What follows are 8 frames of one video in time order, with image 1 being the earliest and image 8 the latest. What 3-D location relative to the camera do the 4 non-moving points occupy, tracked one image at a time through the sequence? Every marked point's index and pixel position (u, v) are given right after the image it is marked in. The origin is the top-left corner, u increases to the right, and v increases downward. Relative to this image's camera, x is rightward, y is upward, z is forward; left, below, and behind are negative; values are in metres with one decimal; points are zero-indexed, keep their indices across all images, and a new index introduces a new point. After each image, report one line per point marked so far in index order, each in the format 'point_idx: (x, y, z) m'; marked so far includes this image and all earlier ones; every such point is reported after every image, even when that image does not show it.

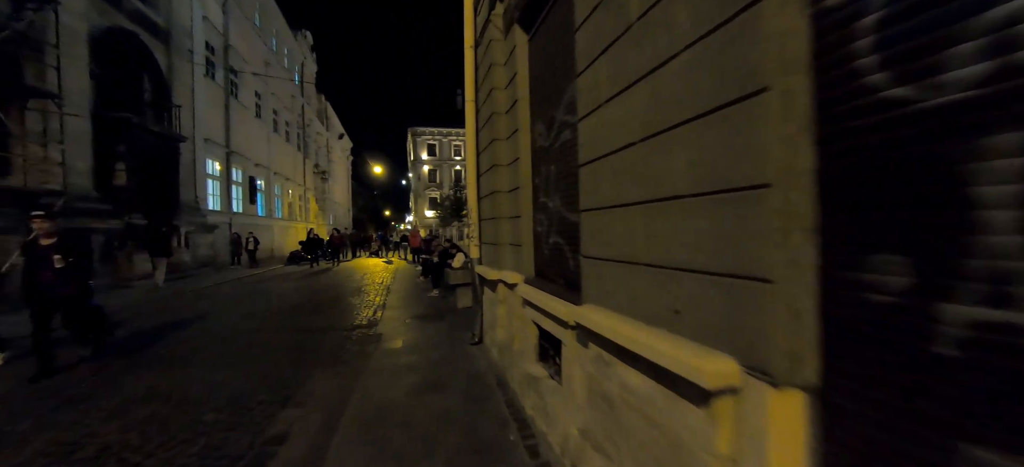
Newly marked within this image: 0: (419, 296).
0: (-2.7, -1.8, +10.3) m
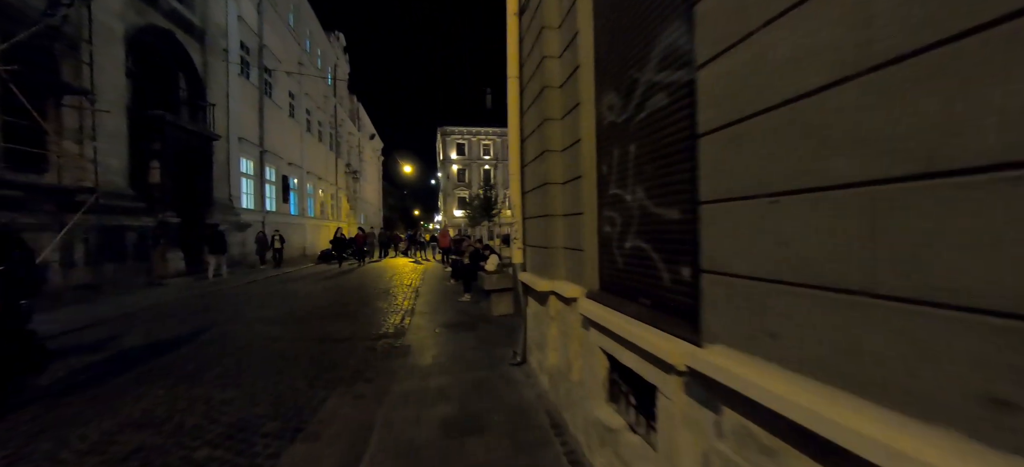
0: (-1.7, -1.8, +9.5) m
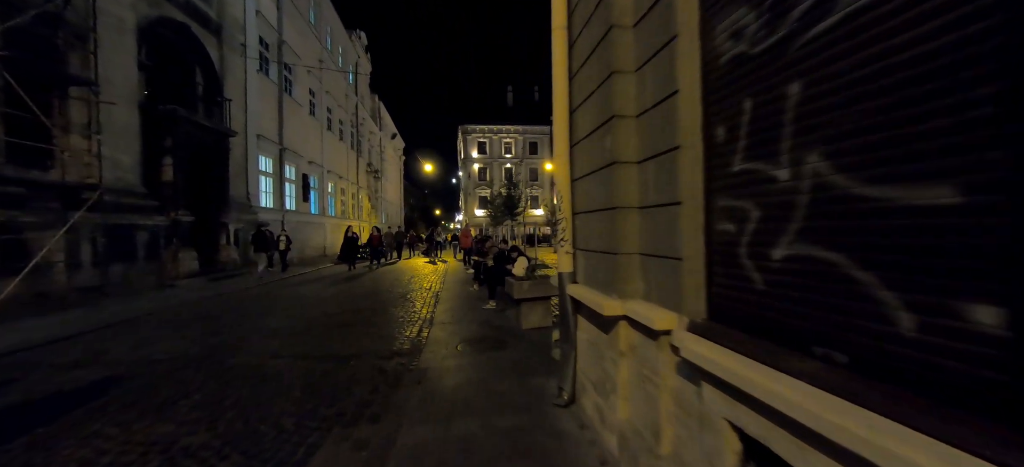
0: (-1.0, -1.8, +8.5) m
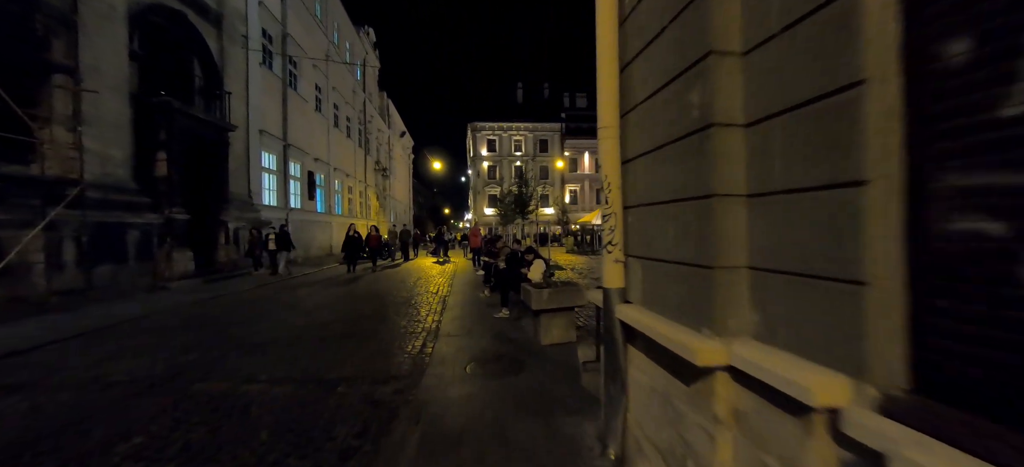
0: (-0.6, -1.8, +7.5) m
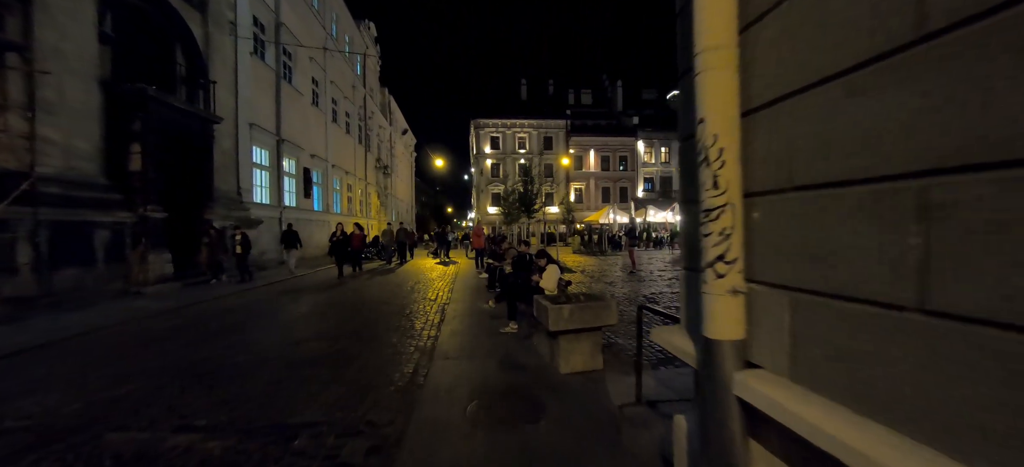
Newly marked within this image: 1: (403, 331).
0: (-0.5, -1.8, +6.4) m
1: (-2.1, -1.9, +6.9) m
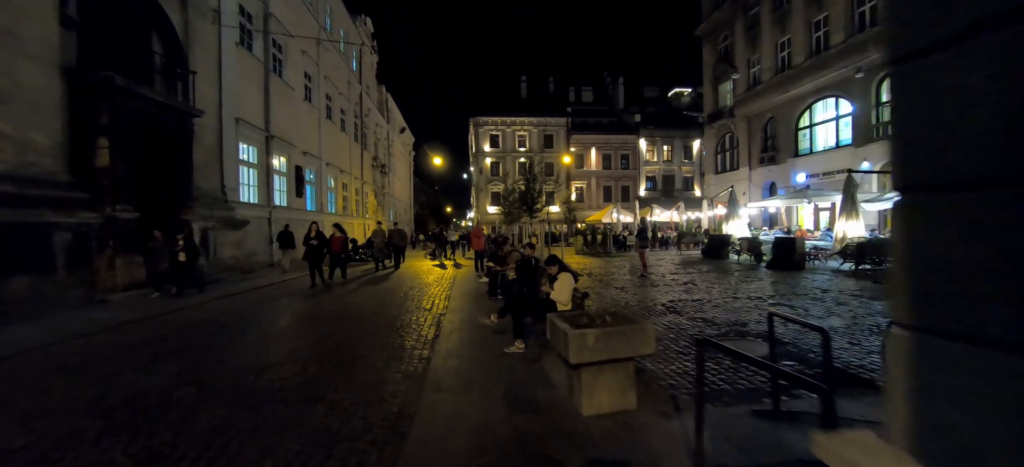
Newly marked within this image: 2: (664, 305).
0: (-0.4, -1.9, +5.4) m
1: (-2.0, -1.9, +5.9) m
2: (+3.6, -1.7, +8.3) m
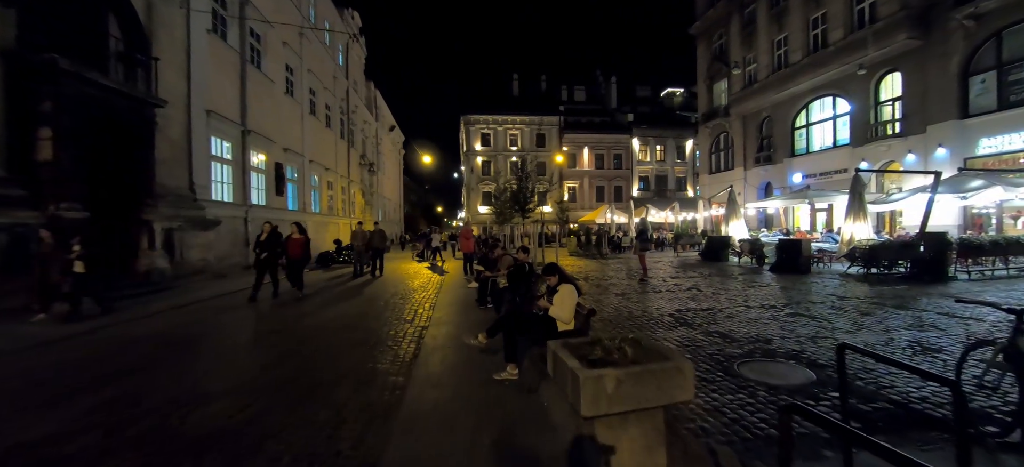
0: (-0.5, -1.9, +4.5) m
1: (-2.1, -2.0, +5.0) m
2: (+3.4, -1.7, +7.5) m
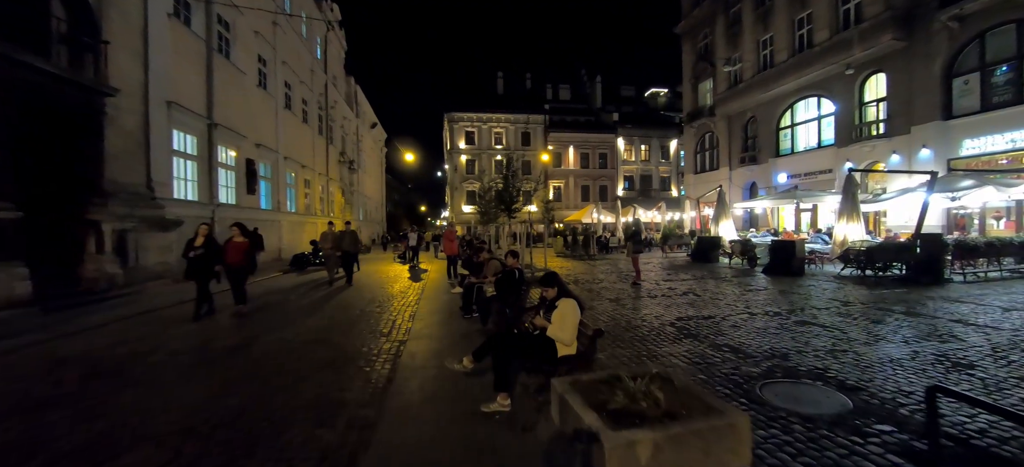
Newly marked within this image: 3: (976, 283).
0: (-0.6, -2.0, +3.8) m
1: (-2.2, -2.1, +4.2) m
2: (+3.2, -1.8, +6.9) m
3: (+12.5, -1.3, +9.6) m
